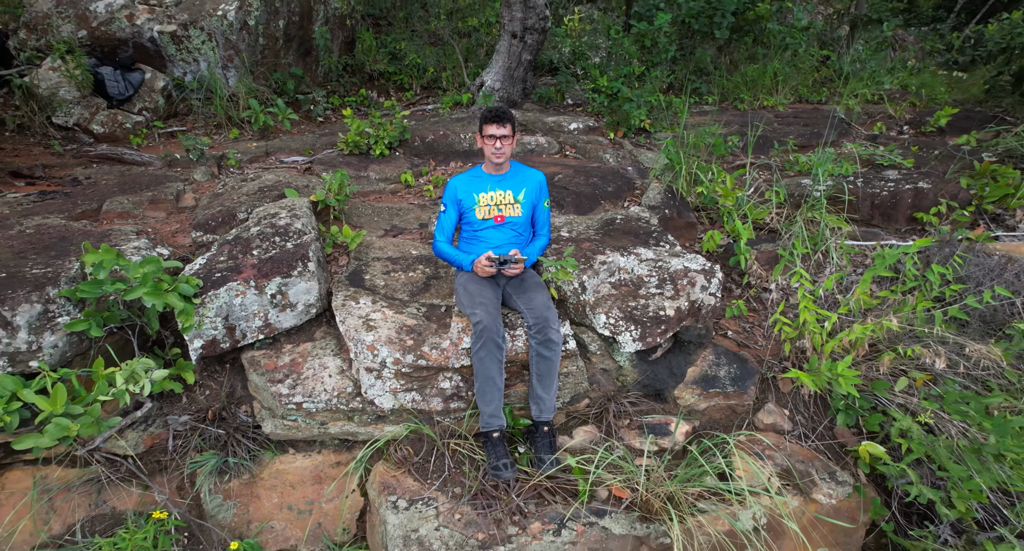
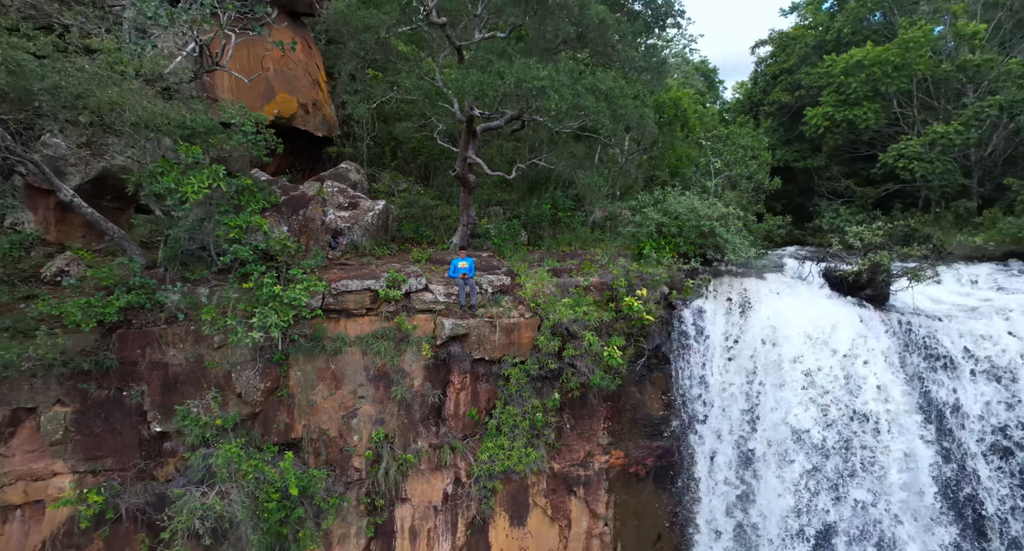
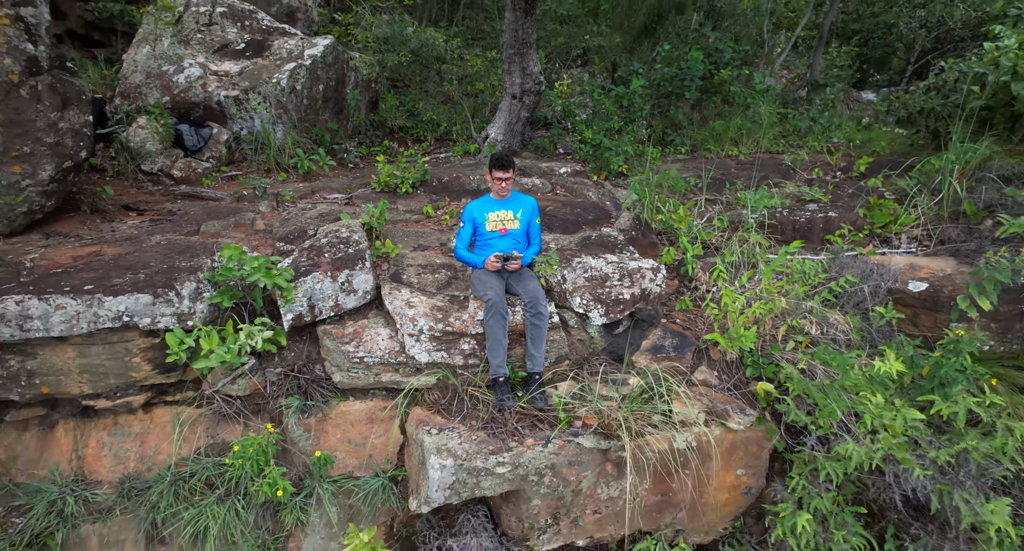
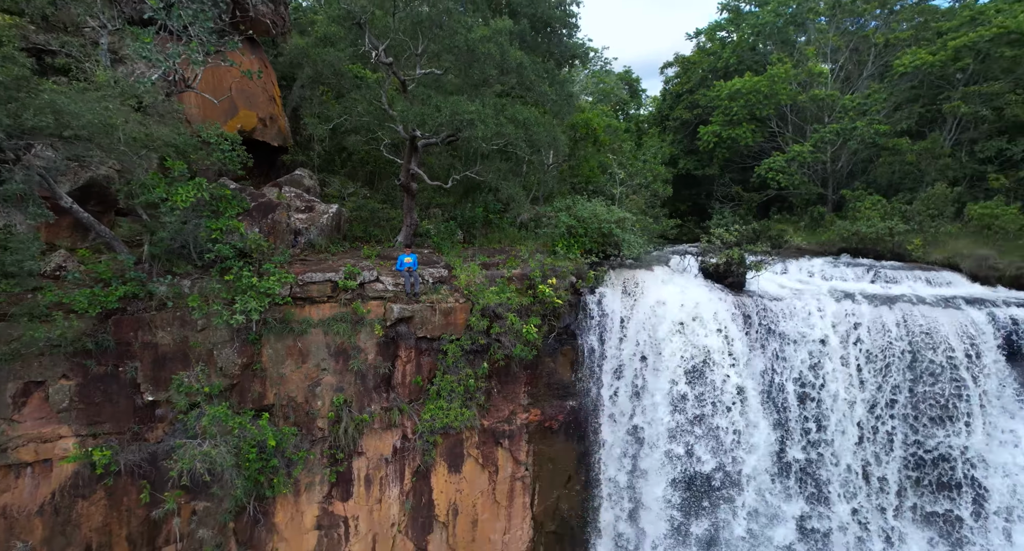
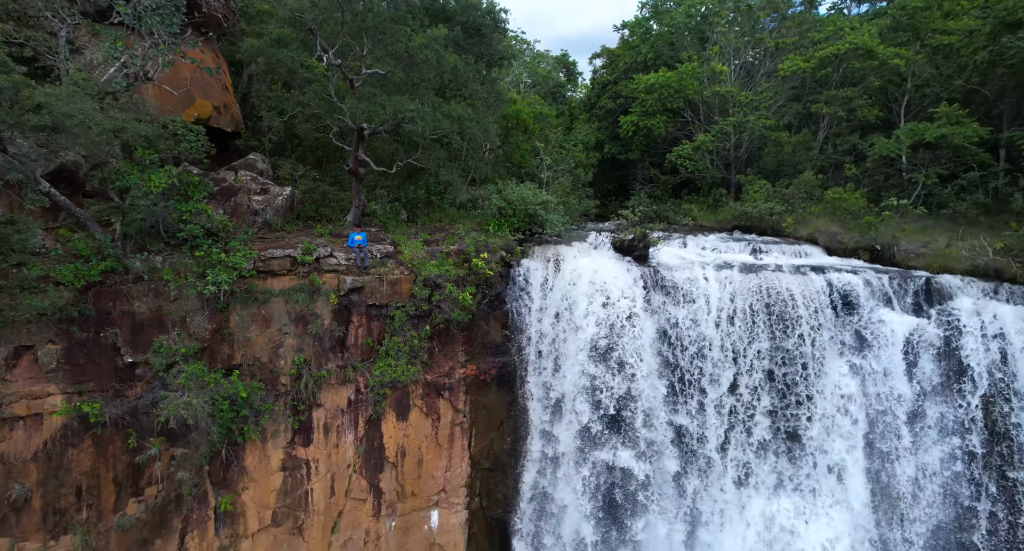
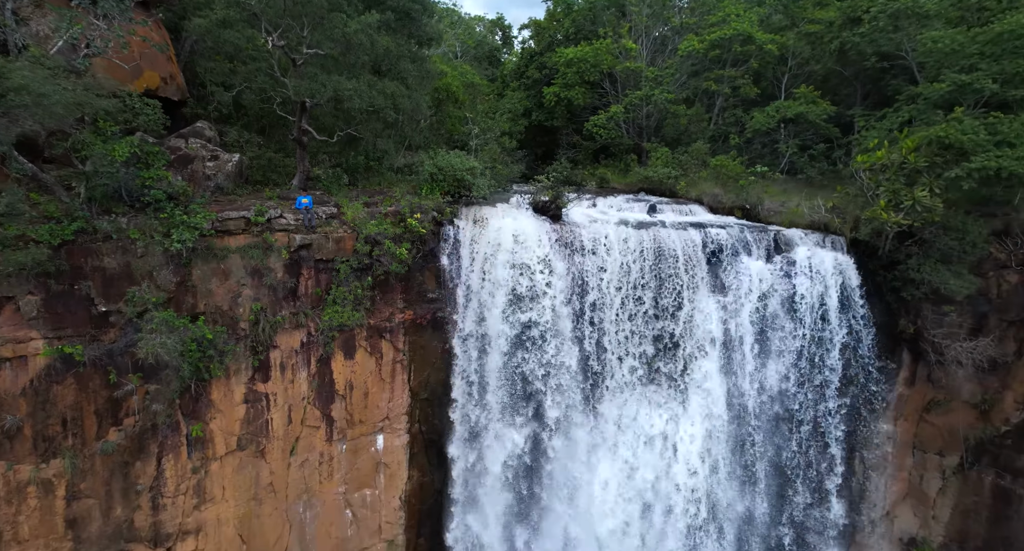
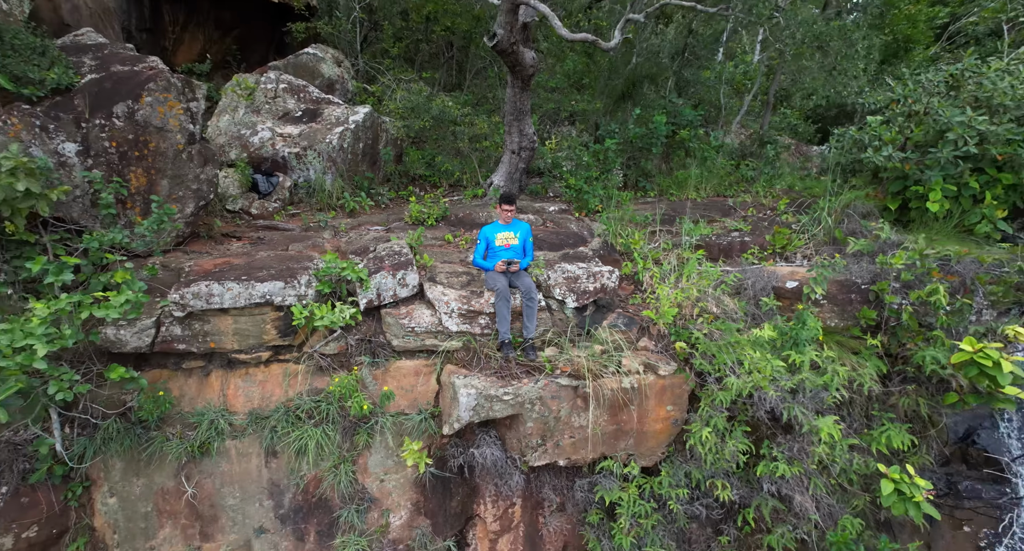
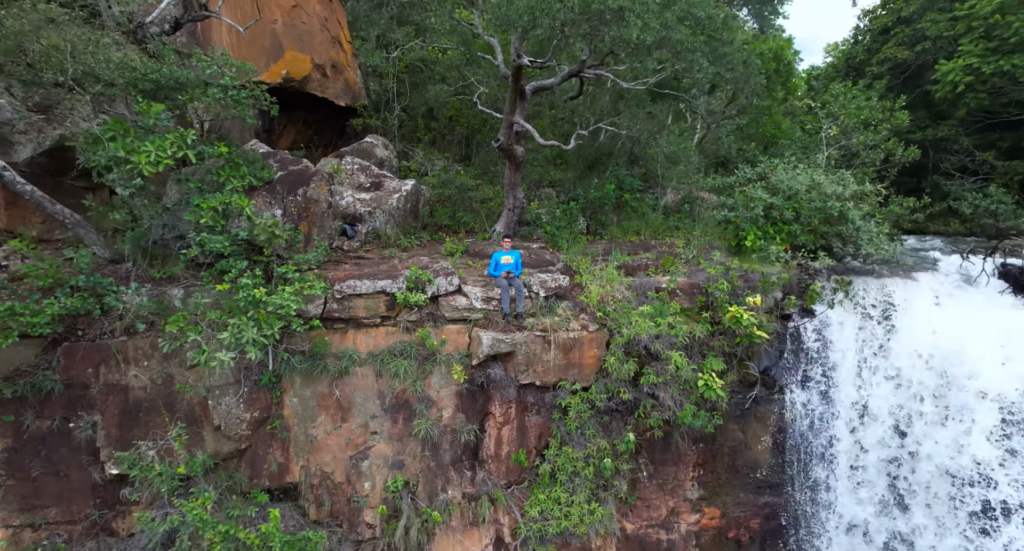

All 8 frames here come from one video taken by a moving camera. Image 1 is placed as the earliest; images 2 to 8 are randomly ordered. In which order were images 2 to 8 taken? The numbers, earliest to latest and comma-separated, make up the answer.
3, 7, 8, 2, 4, 5, 6
